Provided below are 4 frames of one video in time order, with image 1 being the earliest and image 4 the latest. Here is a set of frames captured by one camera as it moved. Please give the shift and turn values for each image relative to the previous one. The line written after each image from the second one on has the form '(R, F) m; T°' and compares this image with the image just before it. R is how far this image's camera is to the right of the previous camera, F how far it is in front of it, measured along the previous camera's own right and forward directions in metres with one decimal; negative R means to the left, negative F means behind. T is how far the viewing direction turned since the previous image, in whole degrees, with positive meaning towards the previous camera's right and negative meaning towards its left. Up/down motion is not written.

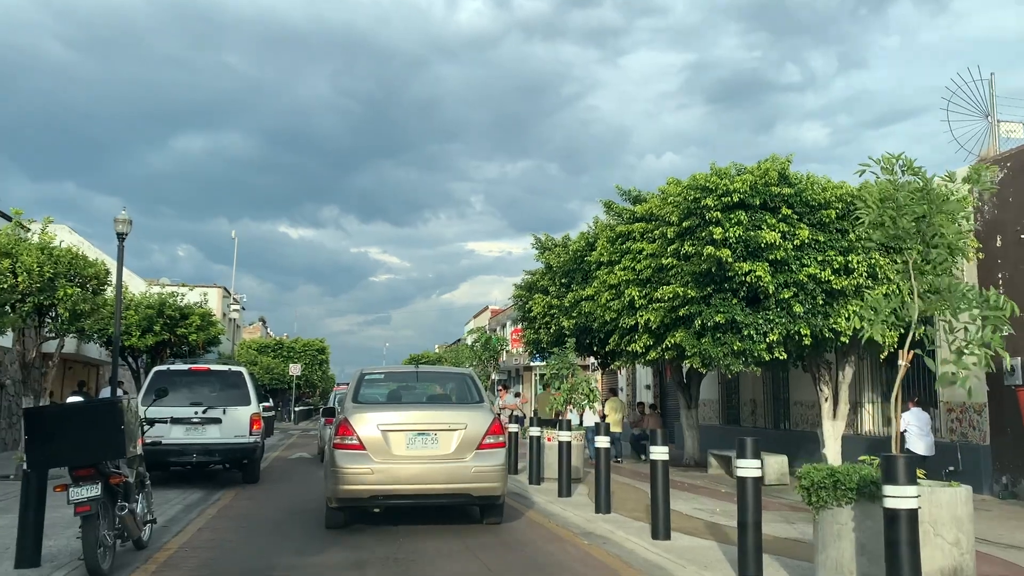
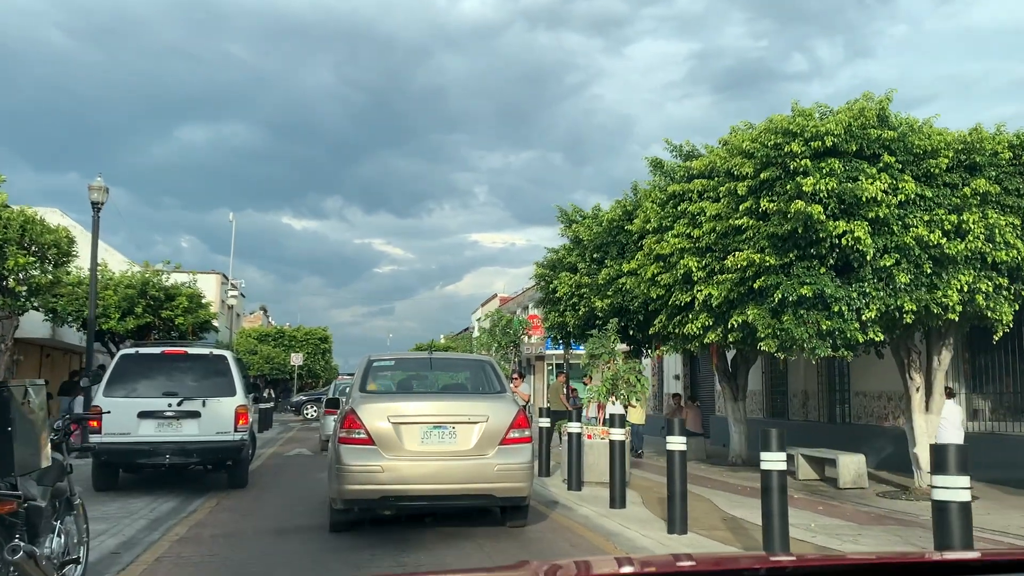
(-0.4, +2.2) m; 0°
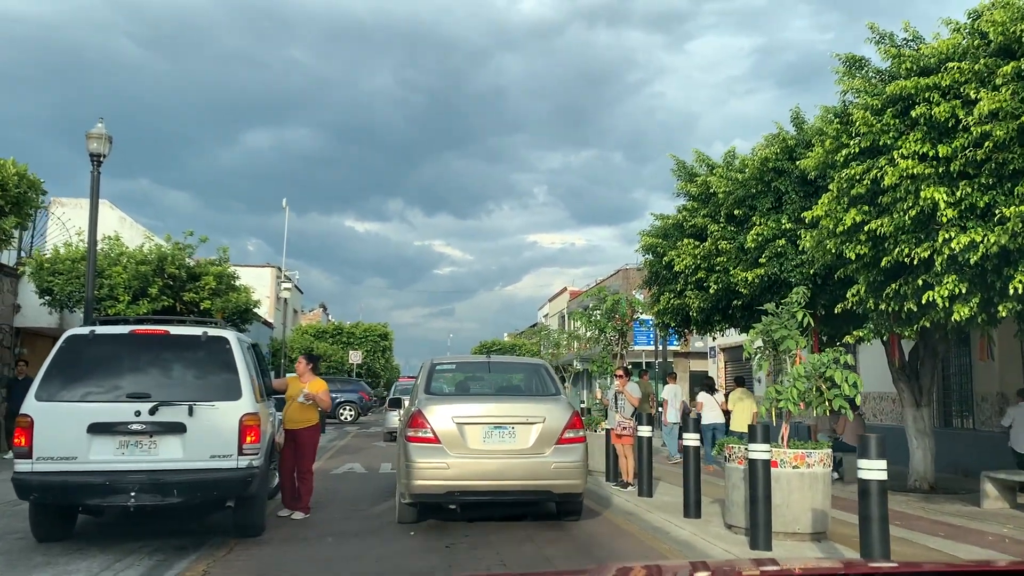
(-0.7, +3.9) m; -4°
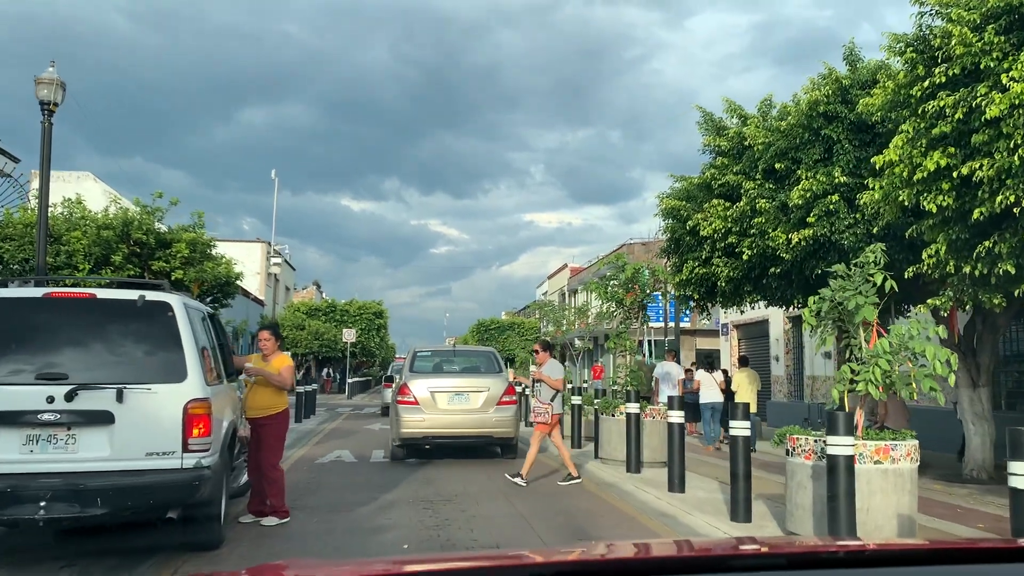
(-0.1, +1.5) m; 0°
